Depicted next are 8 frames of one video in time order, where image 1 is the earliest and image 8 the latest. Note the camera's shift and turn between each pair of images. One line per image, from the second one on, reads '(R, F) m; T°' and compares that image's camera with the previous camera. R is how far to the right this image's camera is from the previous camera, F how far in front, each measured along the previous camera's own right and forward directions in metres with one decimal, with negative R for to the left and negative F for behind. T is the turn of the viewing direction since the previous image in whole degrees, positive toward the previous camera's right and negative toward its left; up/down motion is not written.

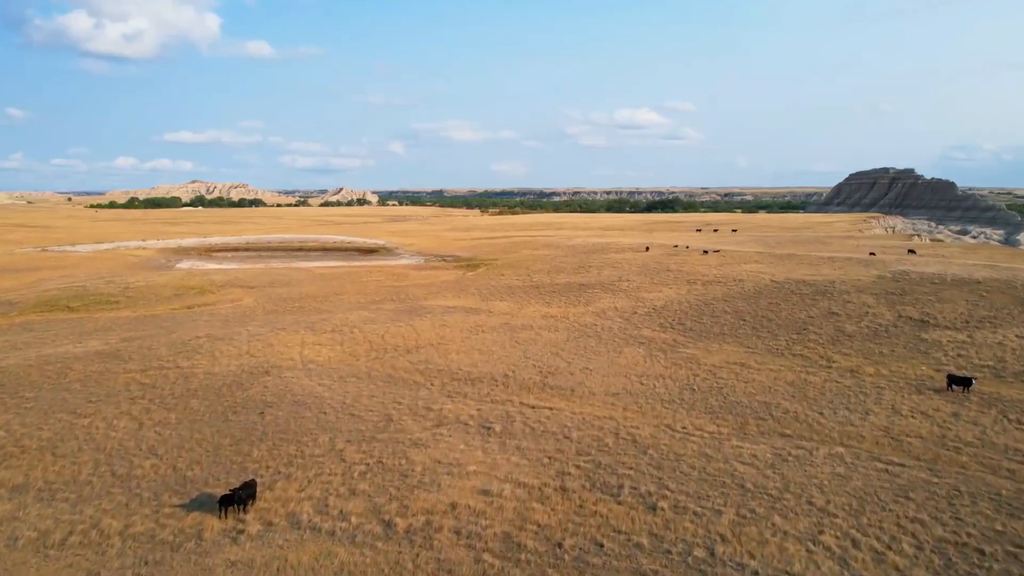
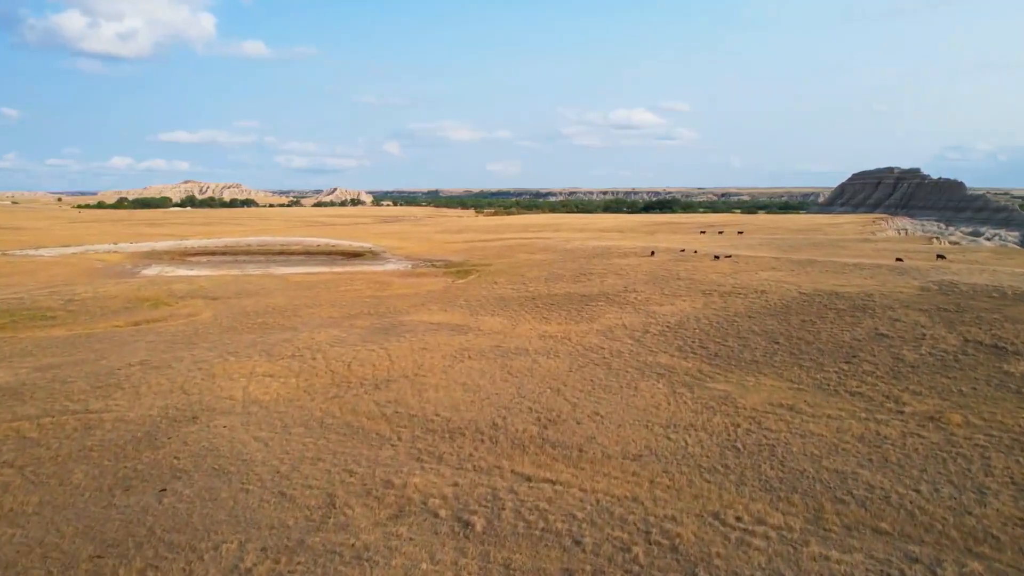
(+0.1, +2.9) m; 0°
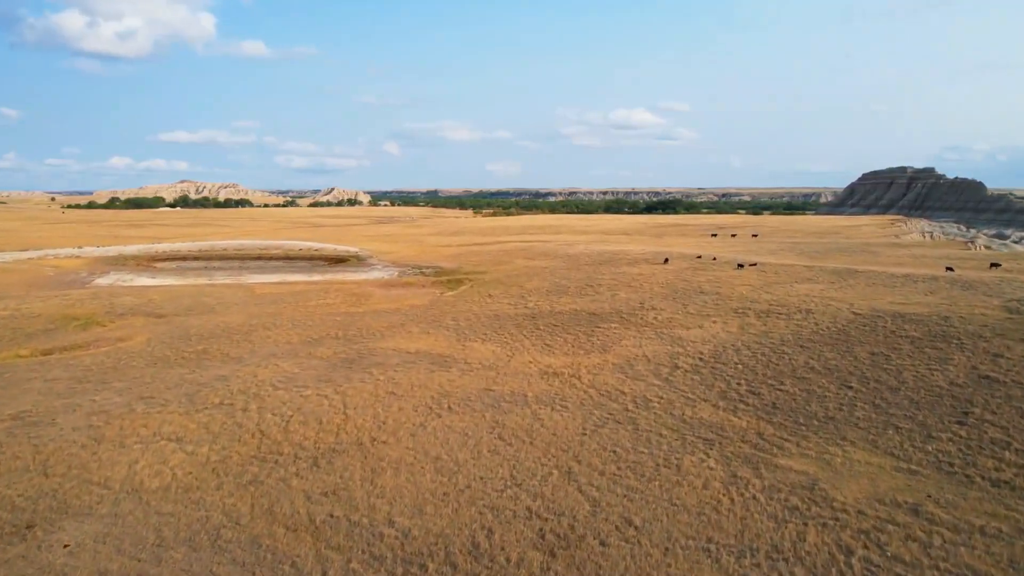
(+0.1, +3.7) m; 0°
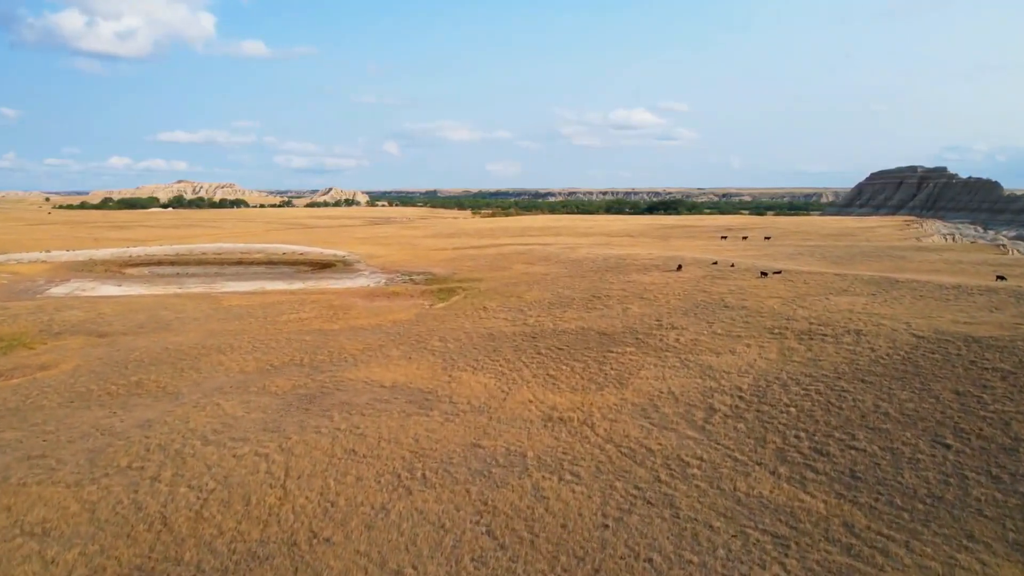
(+0.1, +2.9) m; 0°
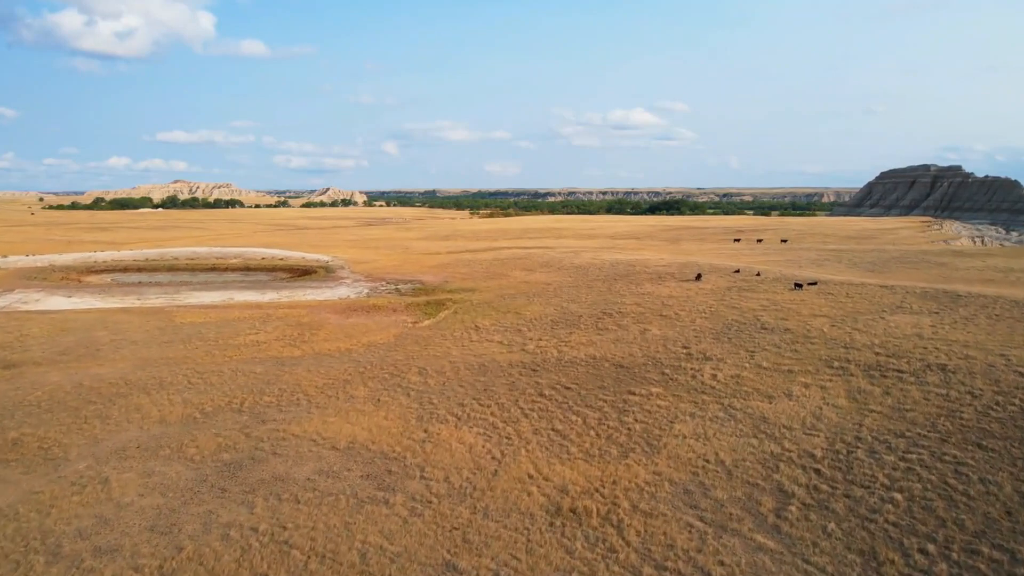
(+0.1, +3.4) m; 0°
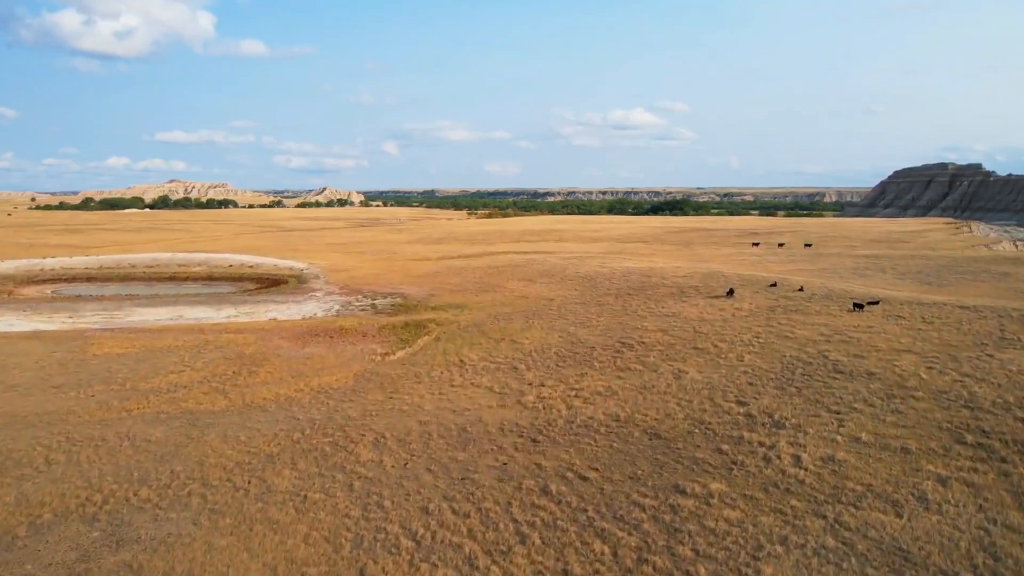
(+0.1, +4.3) m; 0°
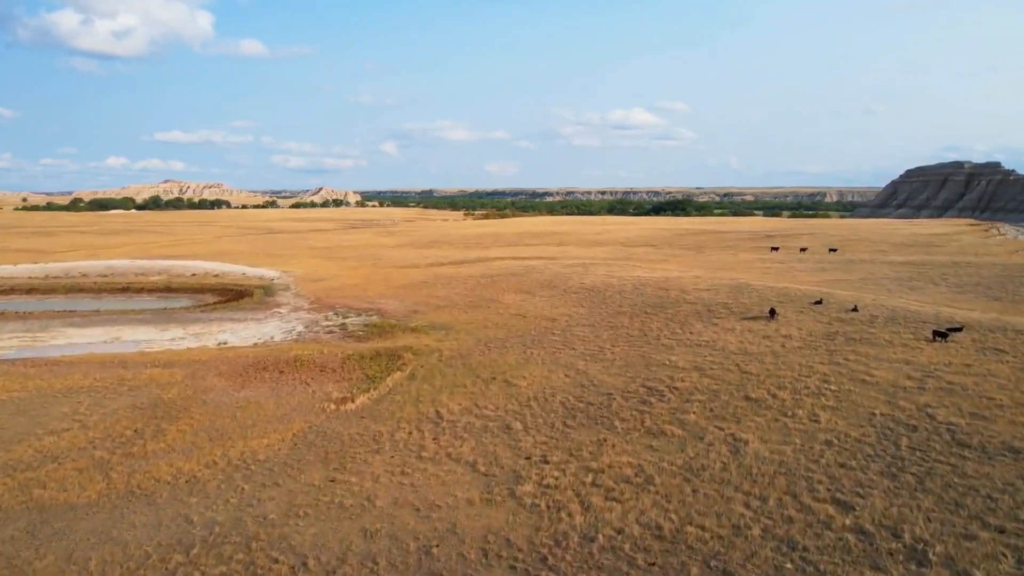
(+0.1, +3.9) m; 0°
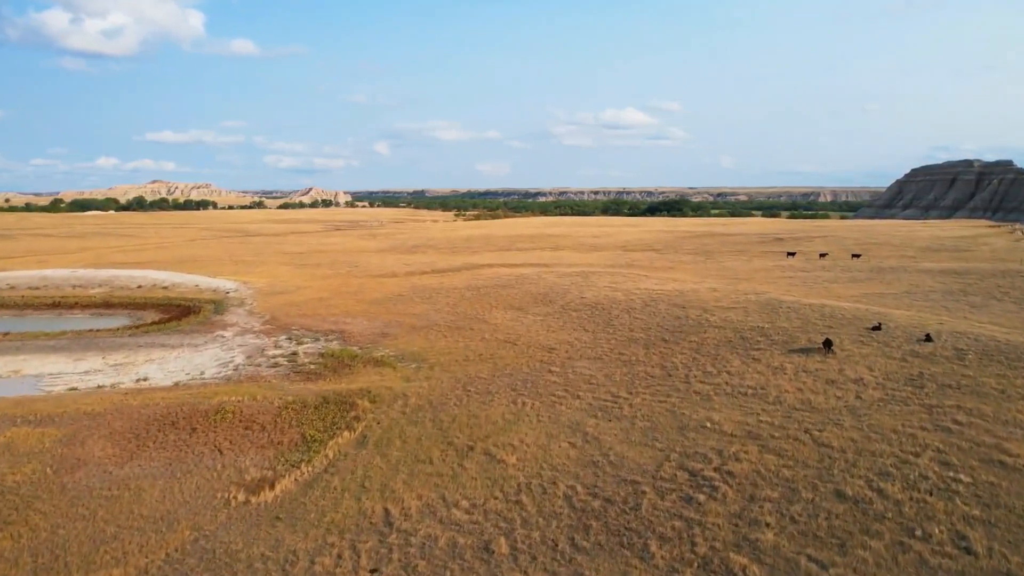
(+0.1, +3.9) m; 0°
